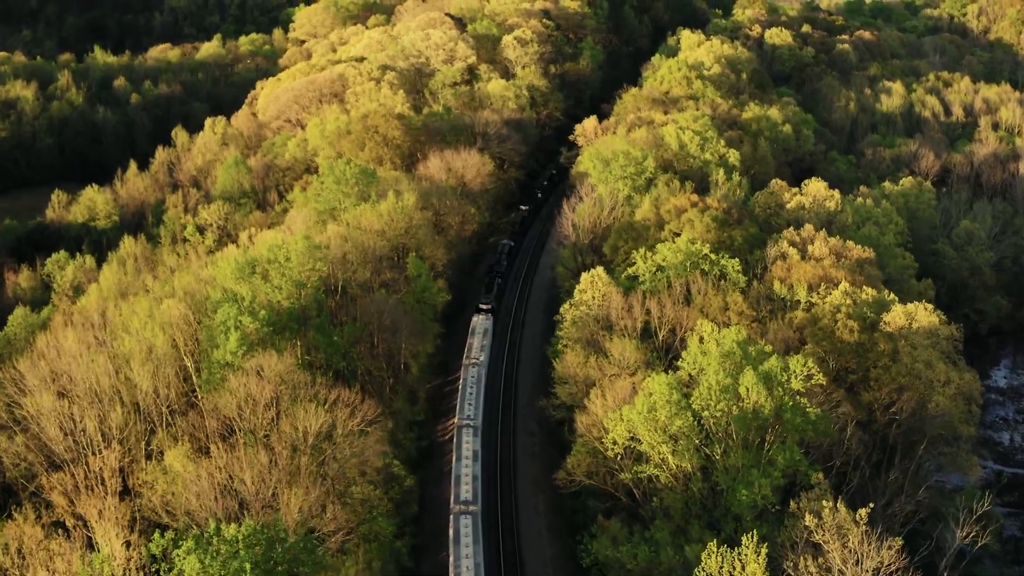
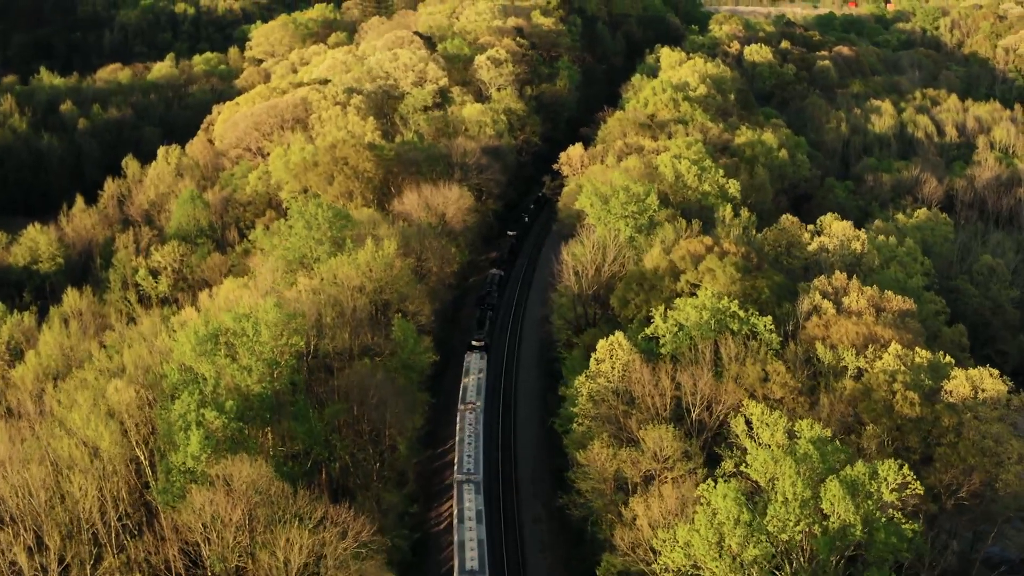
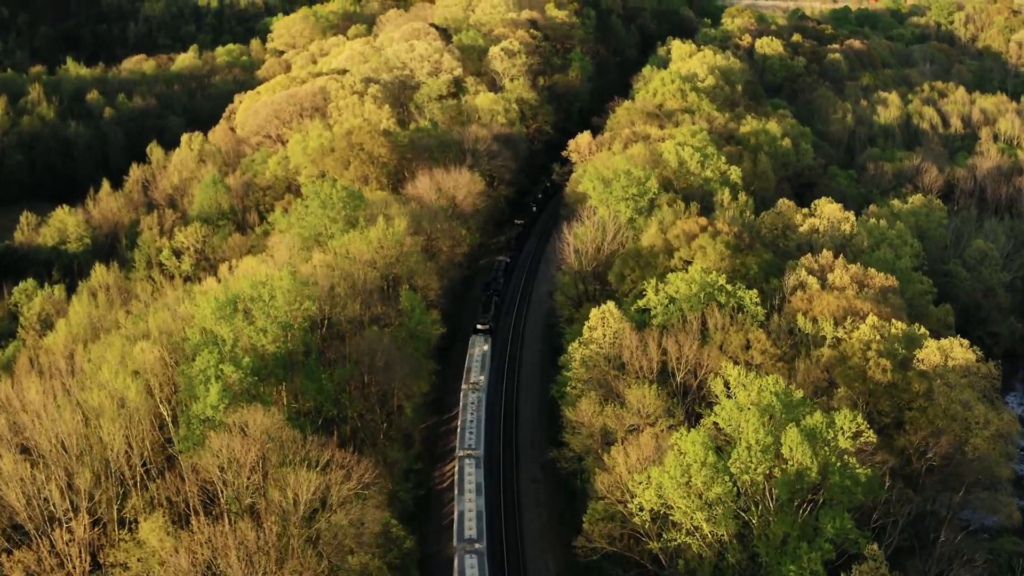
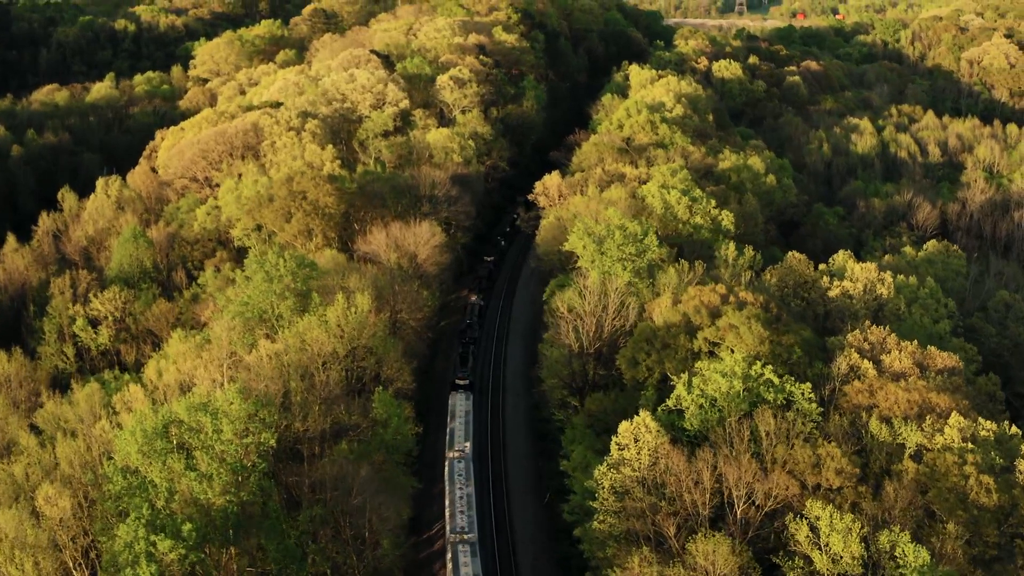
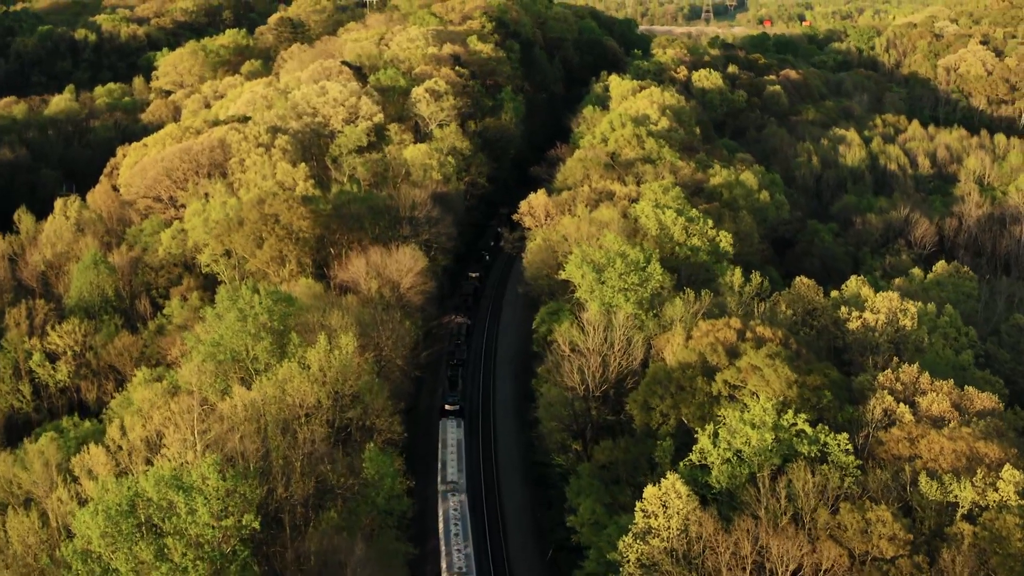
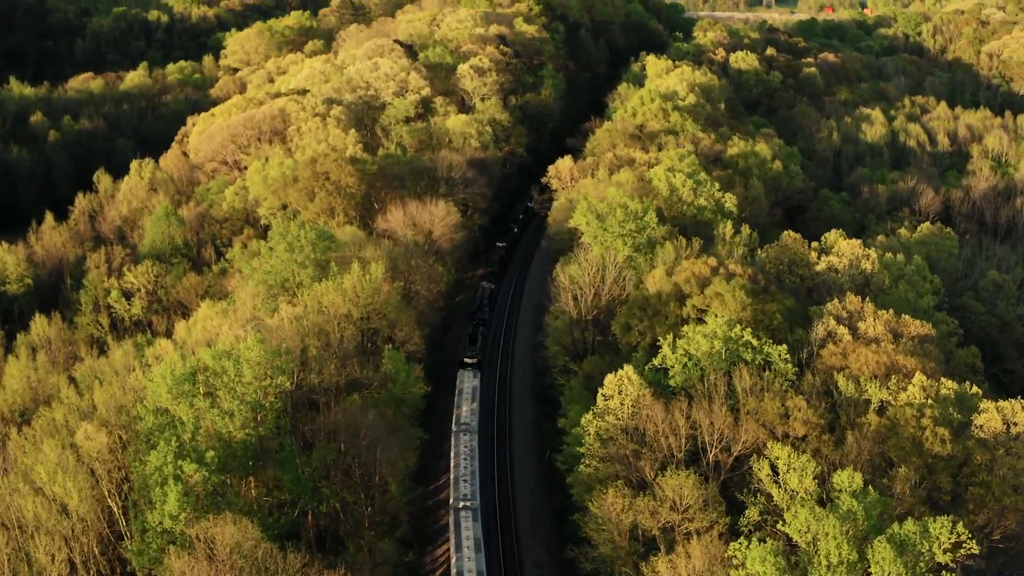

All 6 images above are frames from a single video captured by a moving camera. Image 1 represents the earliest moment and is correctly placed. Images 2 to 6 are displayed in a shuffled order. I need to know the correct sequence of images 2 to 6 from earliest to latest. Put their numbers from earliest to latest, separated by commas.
3, 2, 6, 4, 5
